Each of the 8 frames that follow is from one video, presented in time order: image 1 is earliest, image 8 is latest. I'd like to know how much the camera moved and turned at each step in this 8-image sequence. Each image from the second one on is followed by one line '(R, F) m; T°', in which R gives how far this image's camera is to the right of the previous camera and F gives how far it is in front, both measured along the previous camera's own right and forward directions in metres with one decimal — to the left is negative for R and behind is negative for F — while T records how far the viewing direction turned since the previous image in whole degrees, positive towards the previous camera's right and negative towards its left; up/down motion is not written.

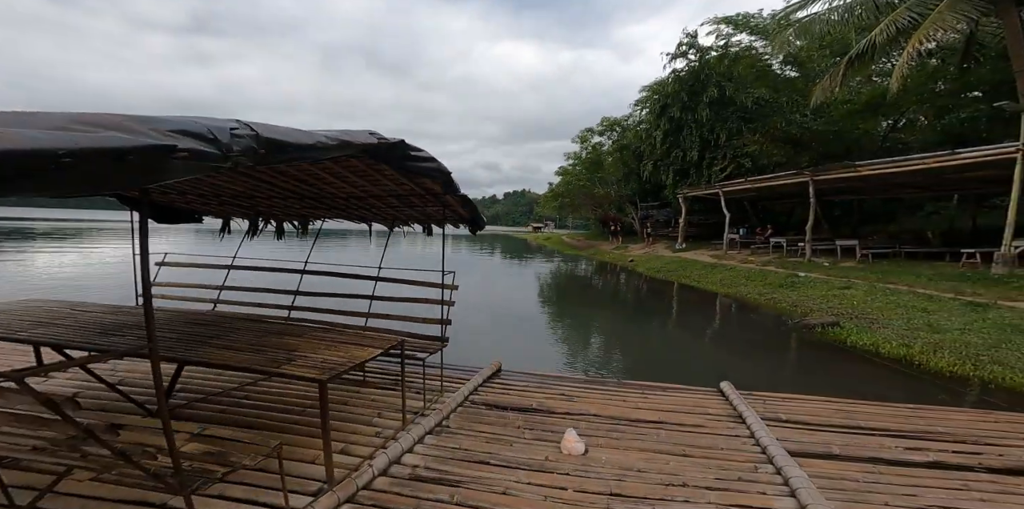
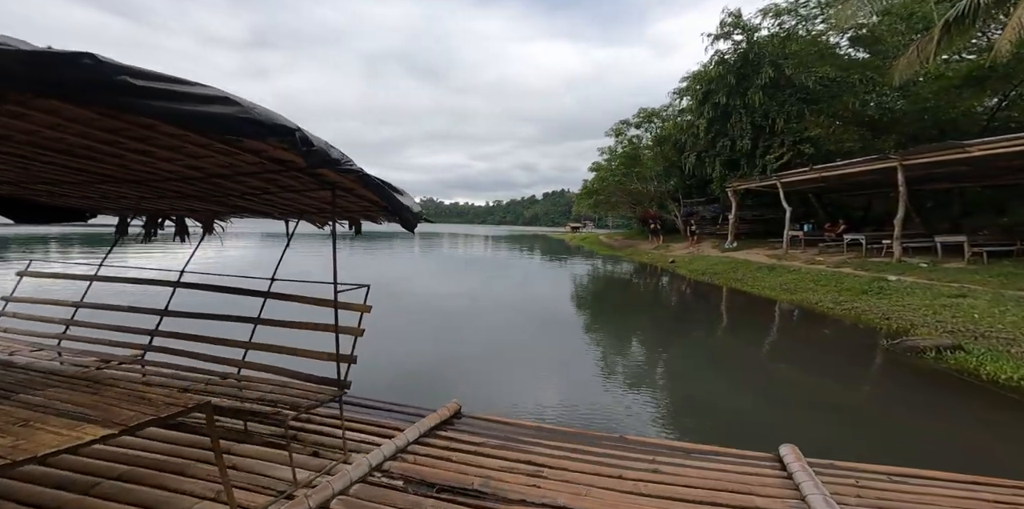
(+0.5, +1.6) m; -5°
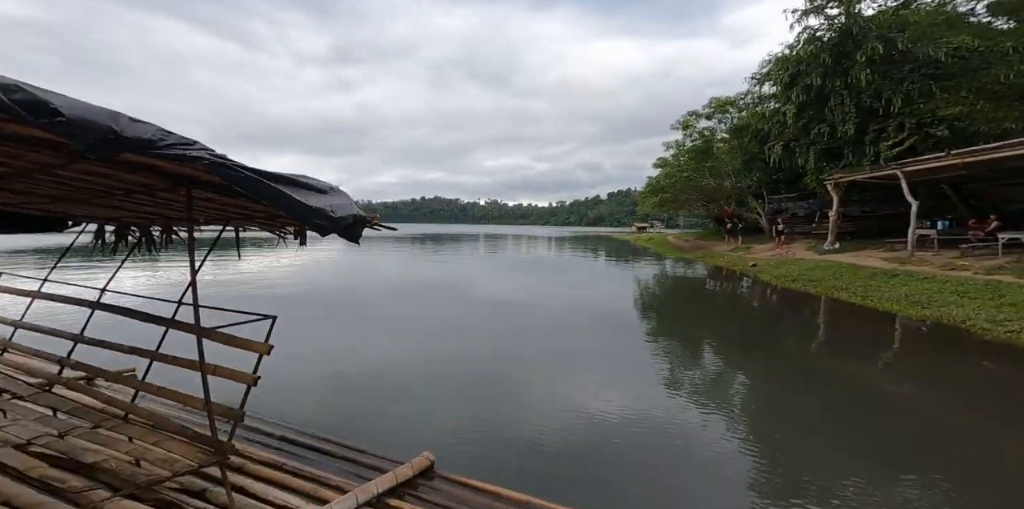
(0.0, +1.1) m; -7°
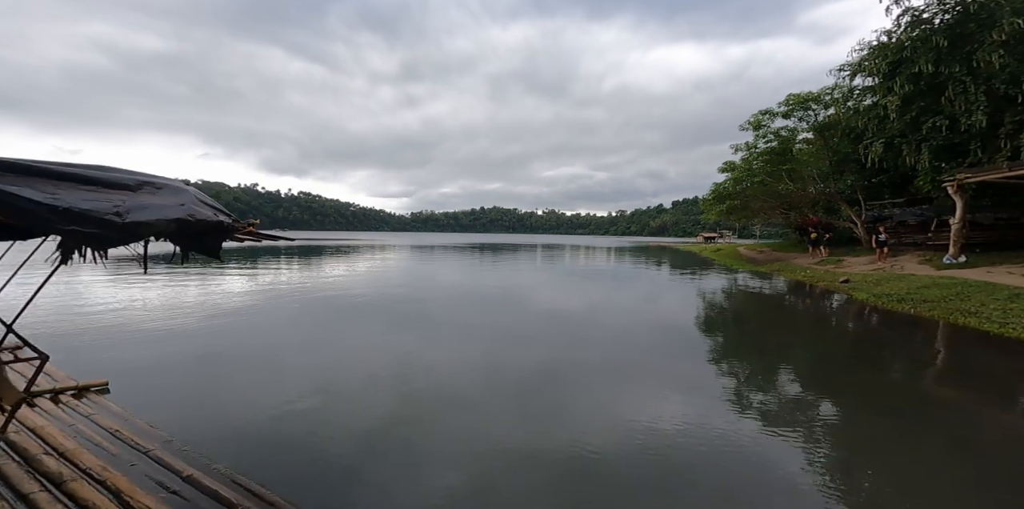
(-0.1, +0.9) m; -6°
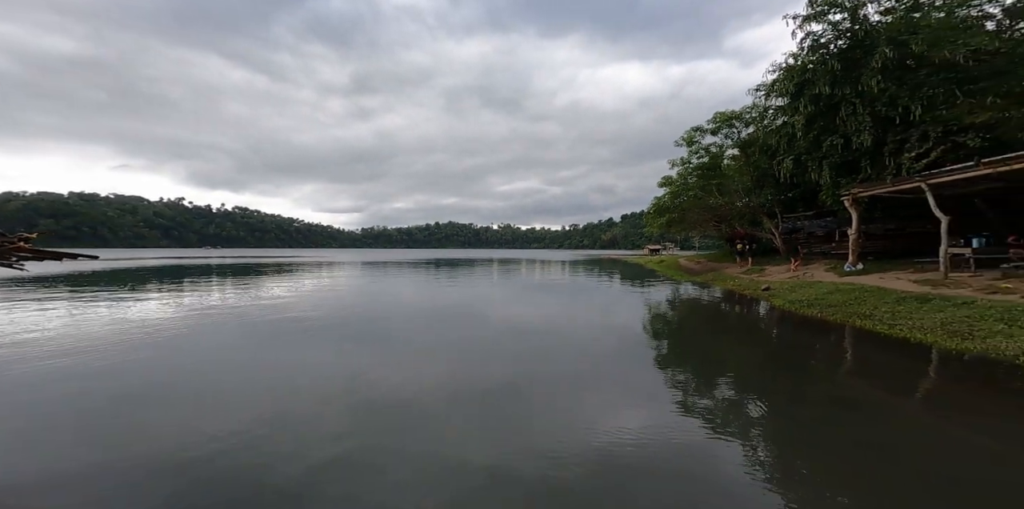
(+0.5, -0.2) m; +5°
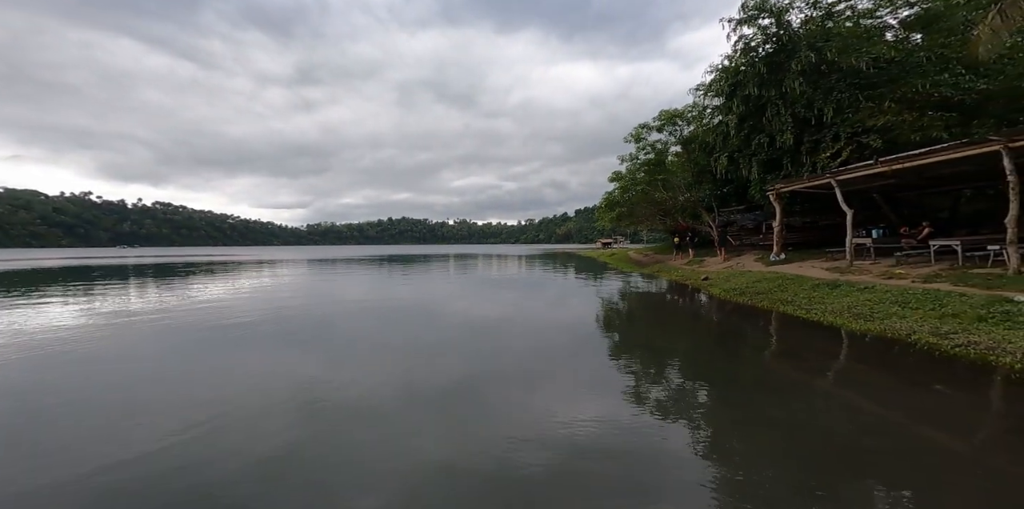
(+0.2, -0.4) m; +5°
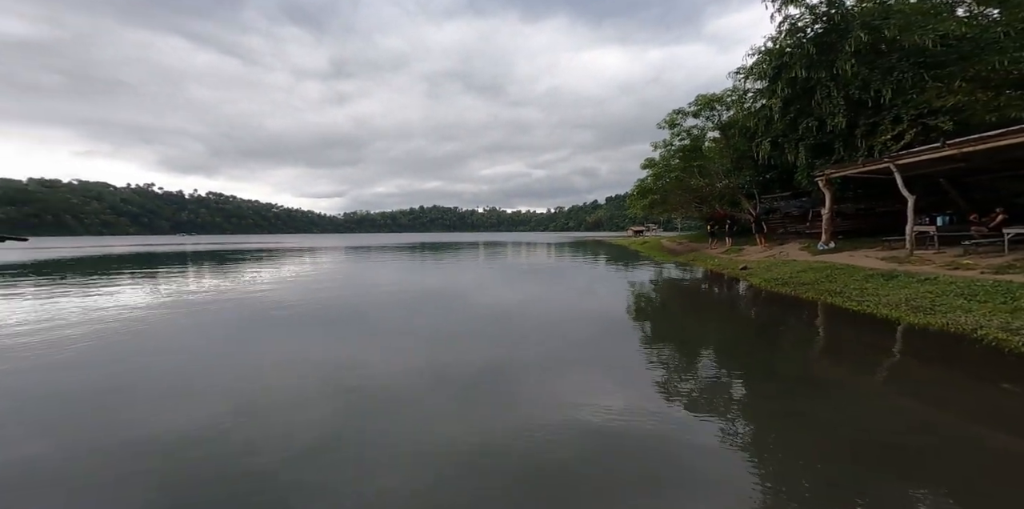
(-0.1, +0.2) m; -3°
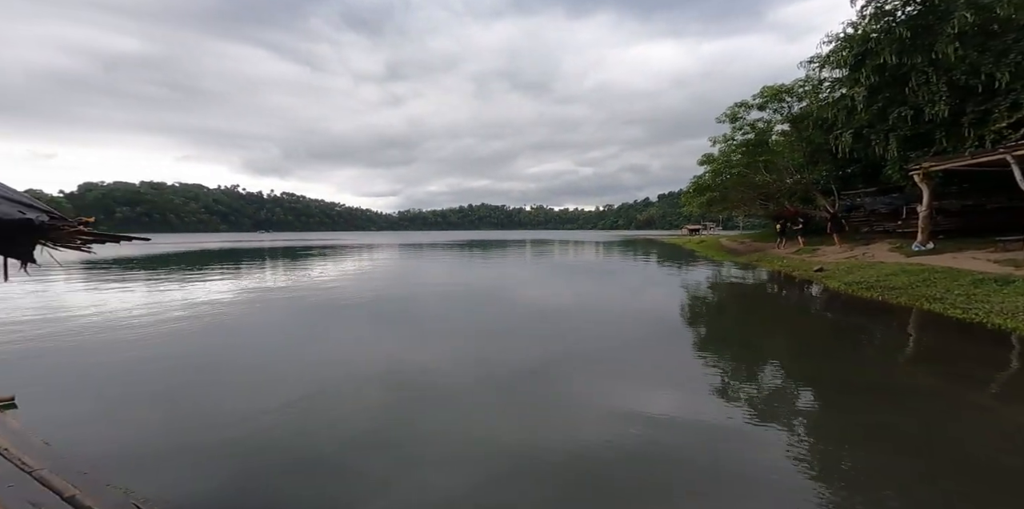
(-0.4, +0.3) m; -5°
